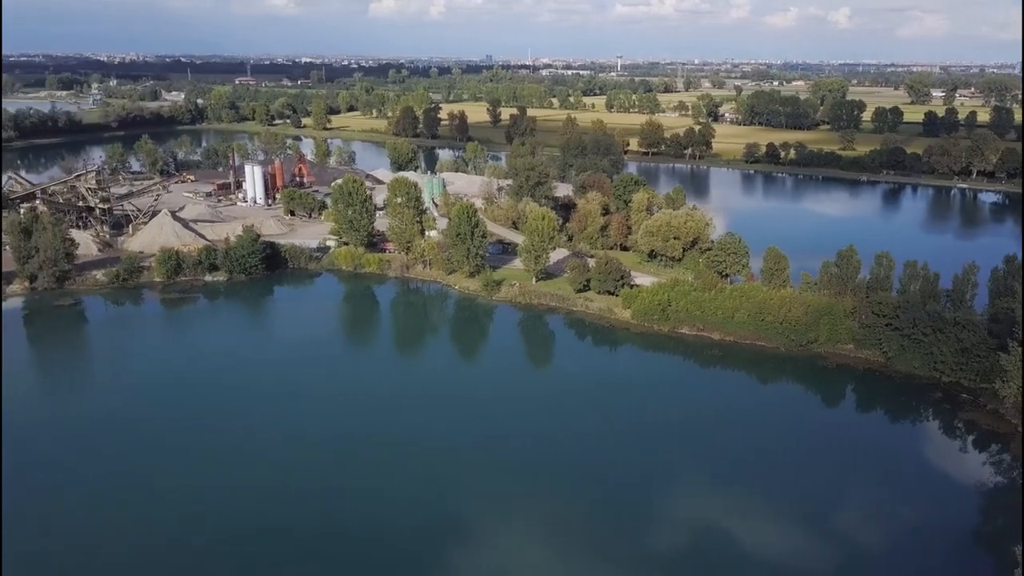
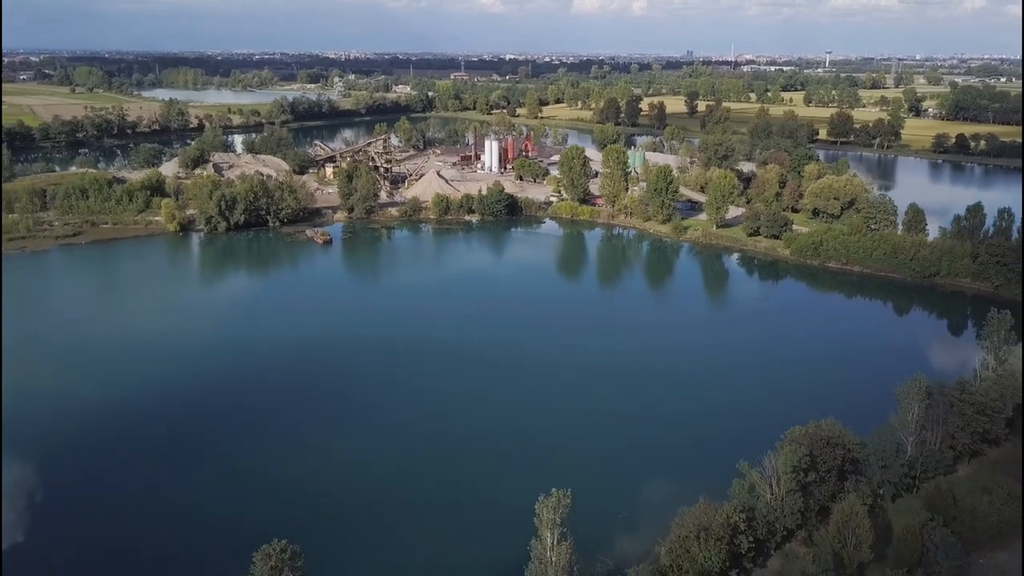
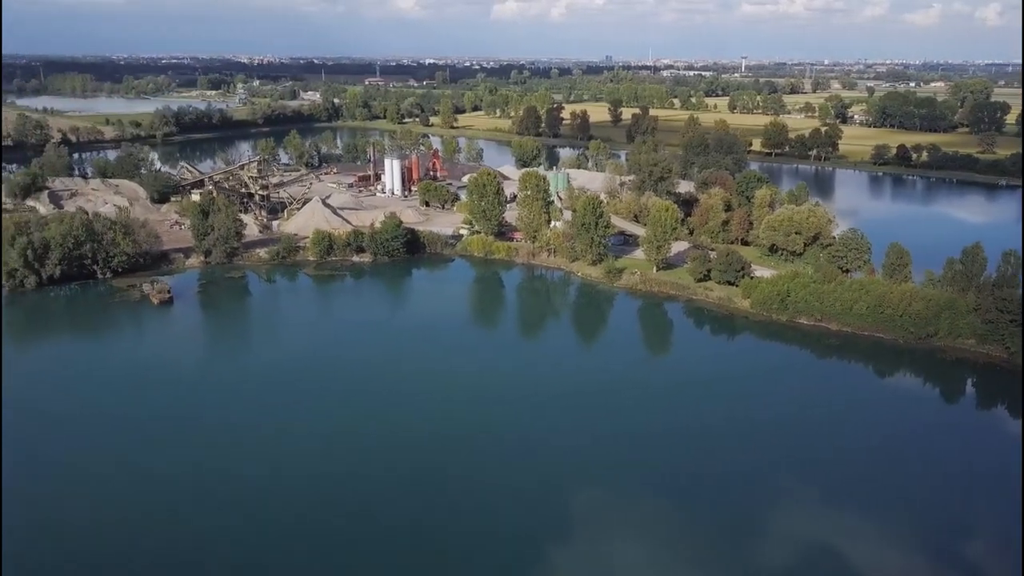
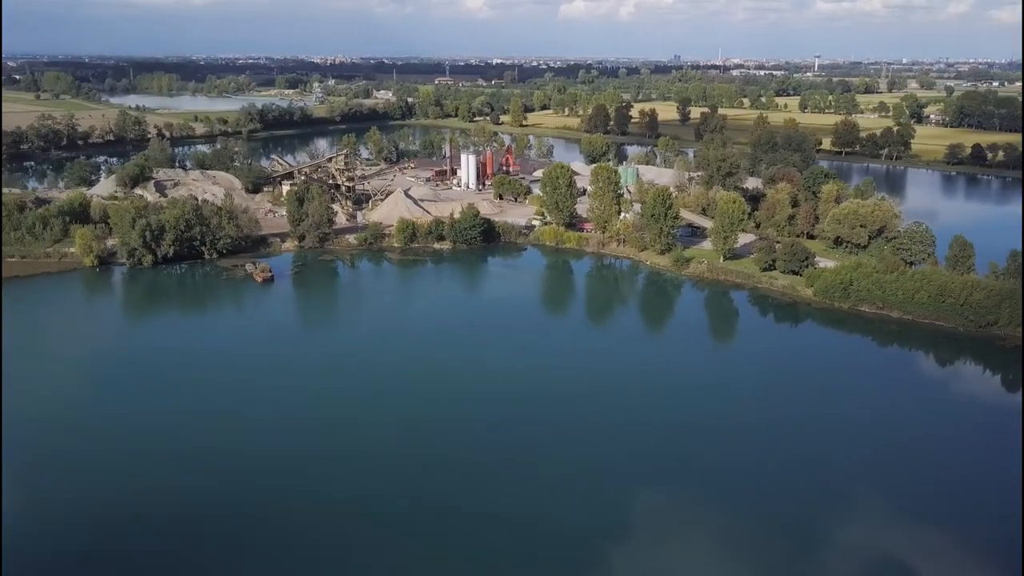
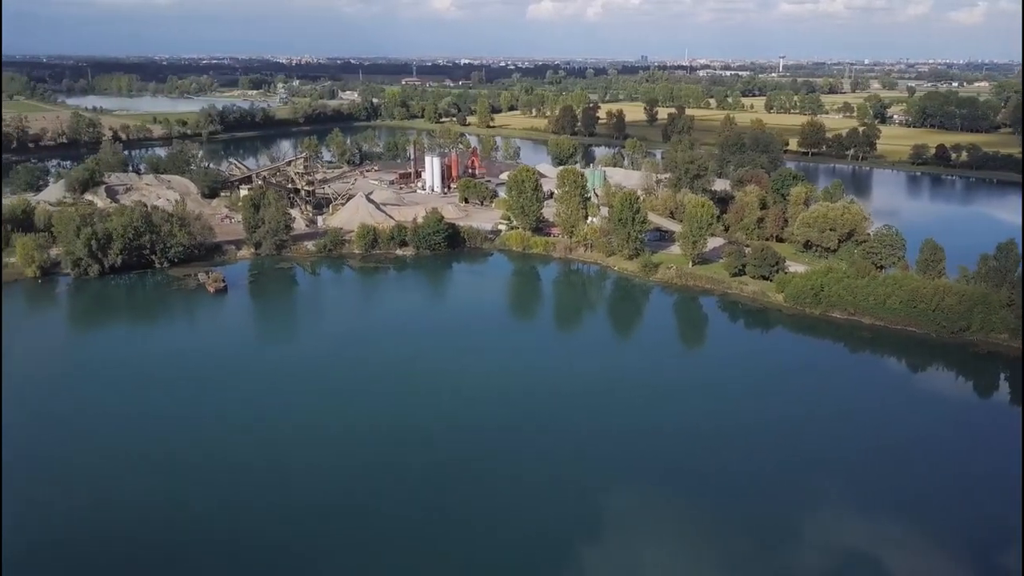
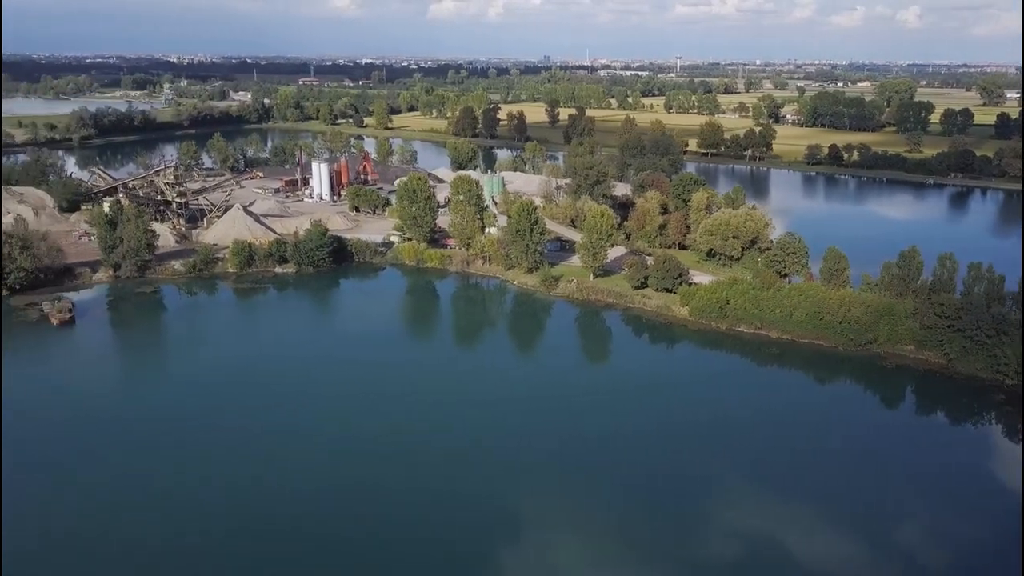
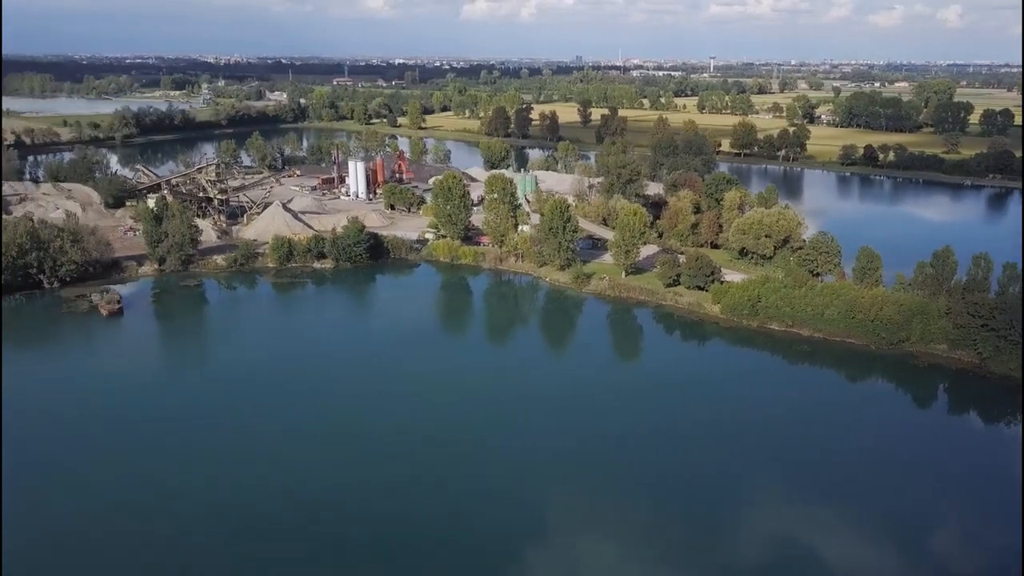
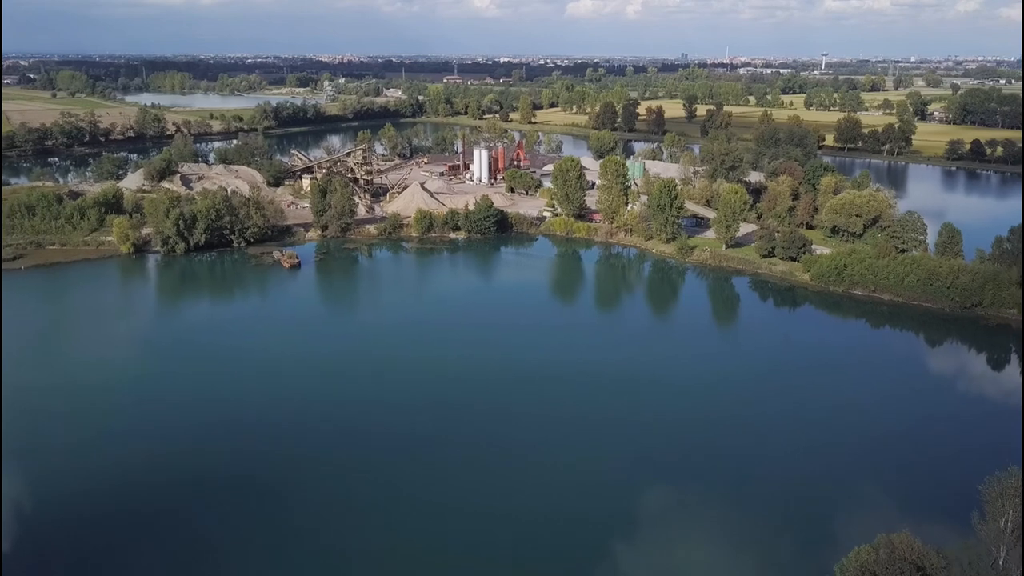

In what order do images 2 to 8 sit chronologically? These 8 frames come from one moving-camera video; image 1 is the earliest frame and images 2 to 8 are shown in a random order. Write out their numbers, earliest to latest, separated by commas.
6, 7, 3, 5, 4, 8, 2
